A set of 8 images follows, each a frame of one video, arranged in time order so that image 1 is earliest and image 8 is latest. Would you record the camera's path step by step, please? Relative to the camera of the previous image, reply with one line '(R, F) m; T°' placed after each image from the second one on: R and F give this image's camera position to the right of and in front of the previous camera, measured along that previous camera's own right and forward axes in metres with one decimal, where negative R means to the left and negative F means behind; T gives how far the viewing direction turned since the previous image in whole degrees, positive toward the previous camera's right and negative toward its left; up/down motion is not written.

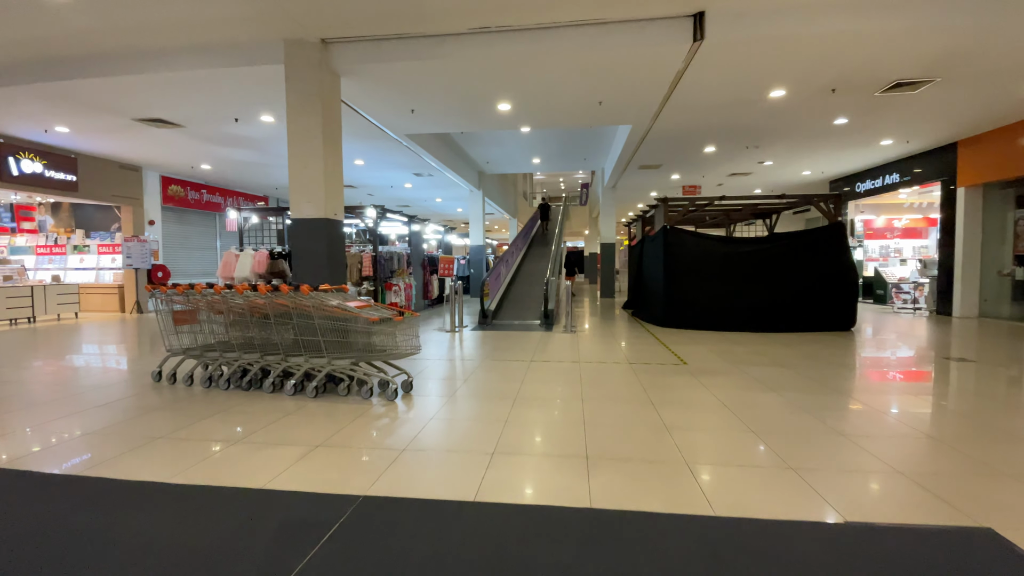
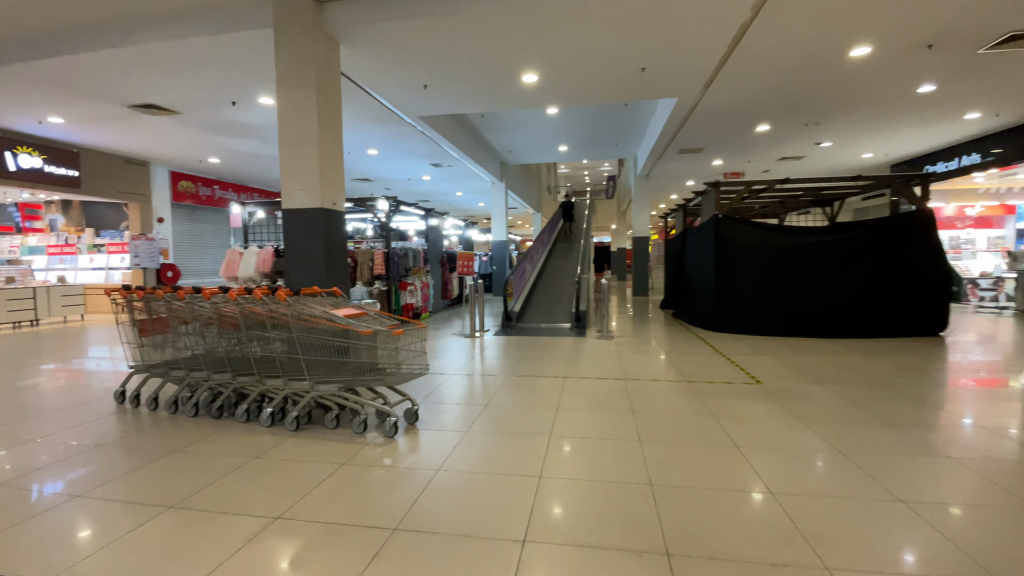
(-0.1, +0.9) m; -3°
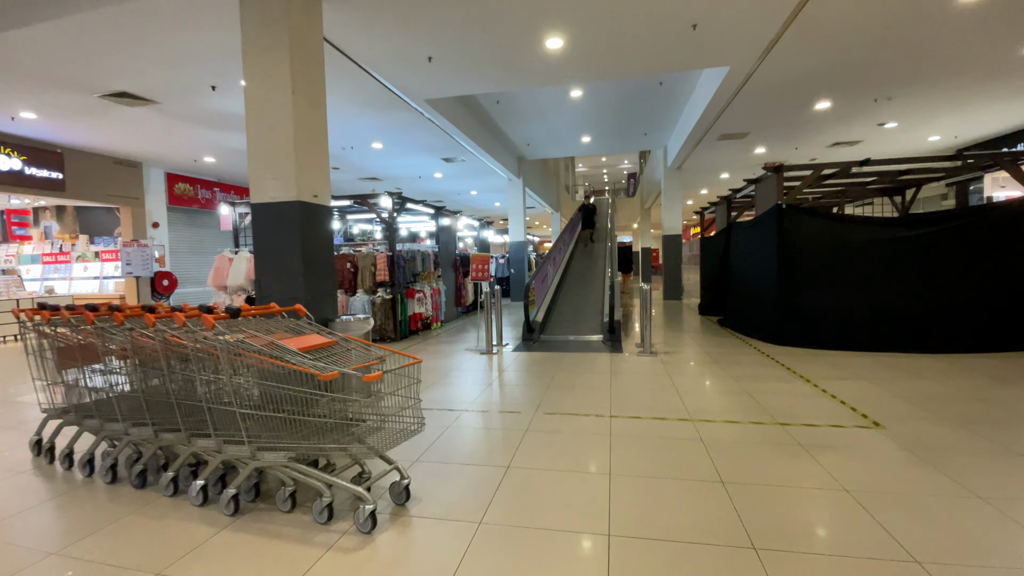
(-0.1, +1.0) m; -2°
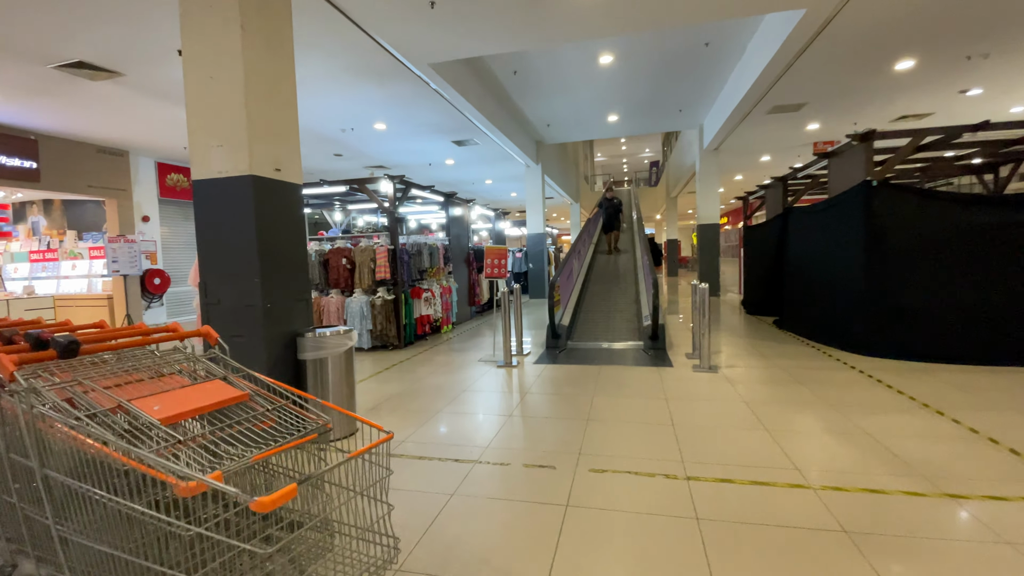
(-0.1, +1.0) m; -2°
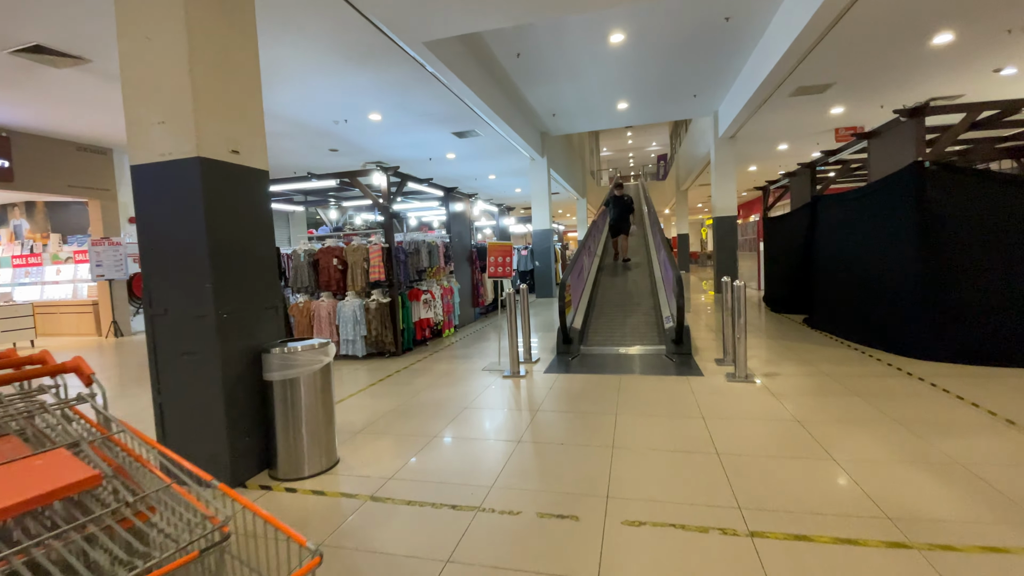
(0.0, +0.5) m; -1°
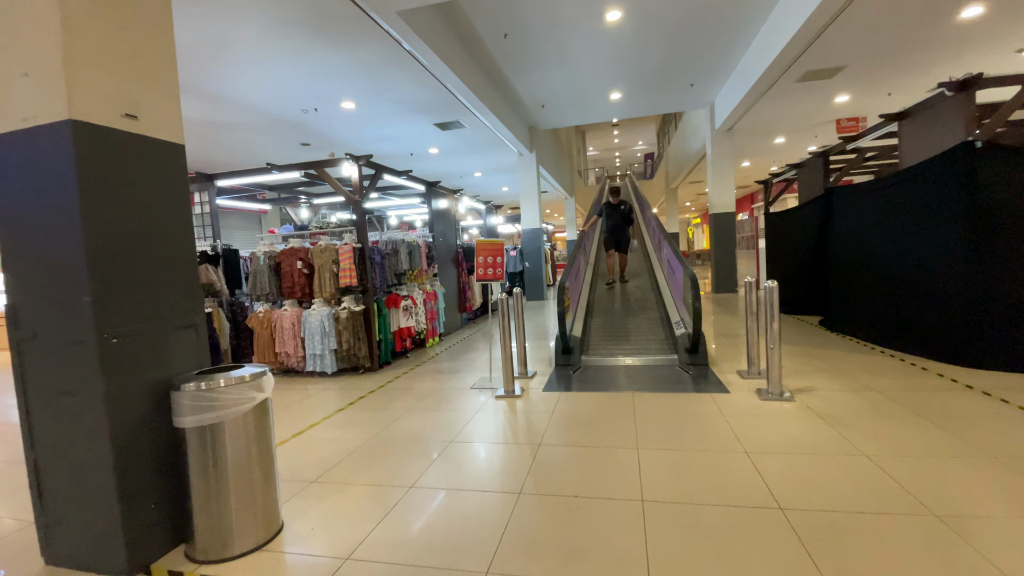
(0.0, +0.6) m; +2°
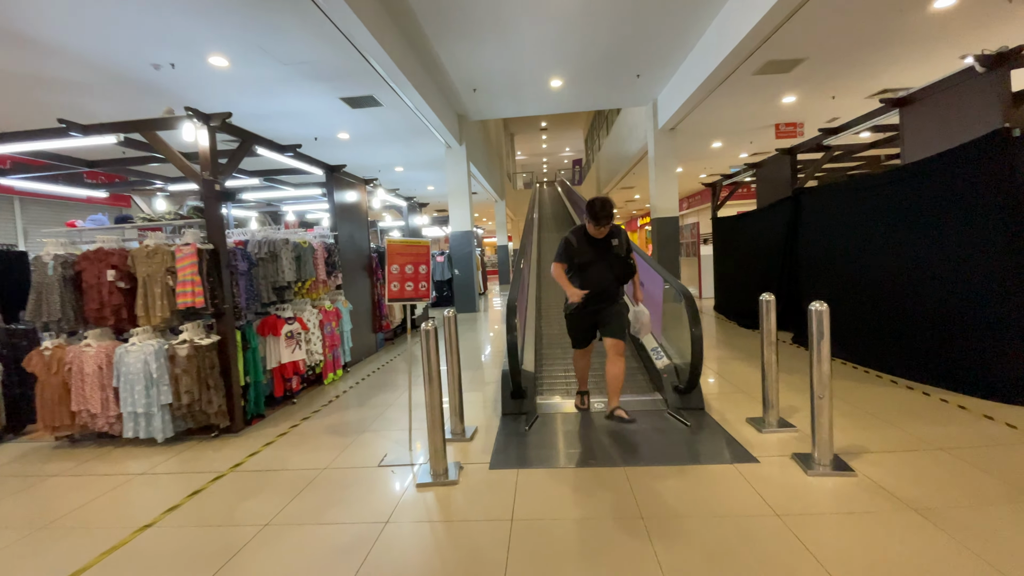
(0.0, +1.2) m; +9°
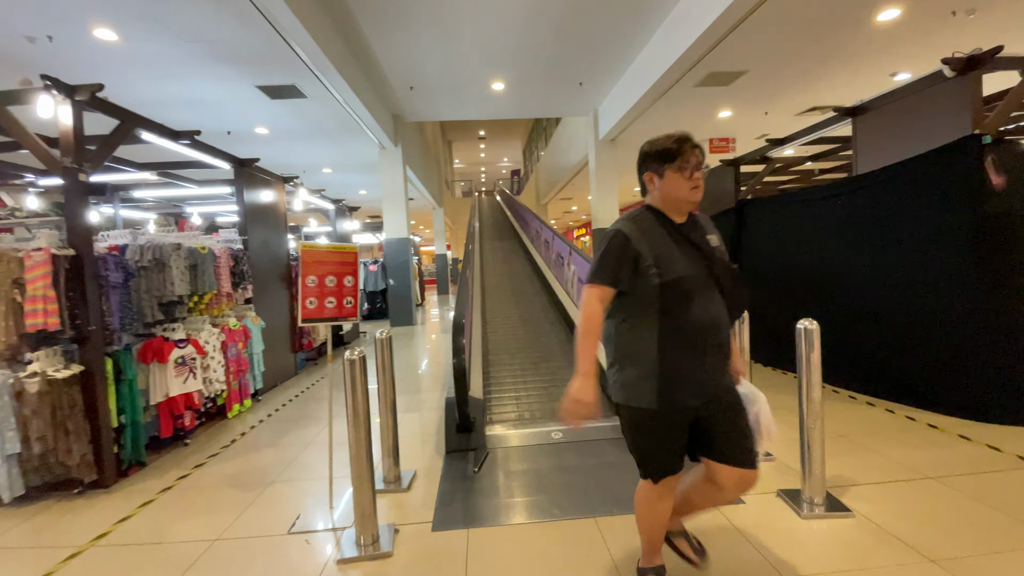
(0.0, +0.4) m; +8°
